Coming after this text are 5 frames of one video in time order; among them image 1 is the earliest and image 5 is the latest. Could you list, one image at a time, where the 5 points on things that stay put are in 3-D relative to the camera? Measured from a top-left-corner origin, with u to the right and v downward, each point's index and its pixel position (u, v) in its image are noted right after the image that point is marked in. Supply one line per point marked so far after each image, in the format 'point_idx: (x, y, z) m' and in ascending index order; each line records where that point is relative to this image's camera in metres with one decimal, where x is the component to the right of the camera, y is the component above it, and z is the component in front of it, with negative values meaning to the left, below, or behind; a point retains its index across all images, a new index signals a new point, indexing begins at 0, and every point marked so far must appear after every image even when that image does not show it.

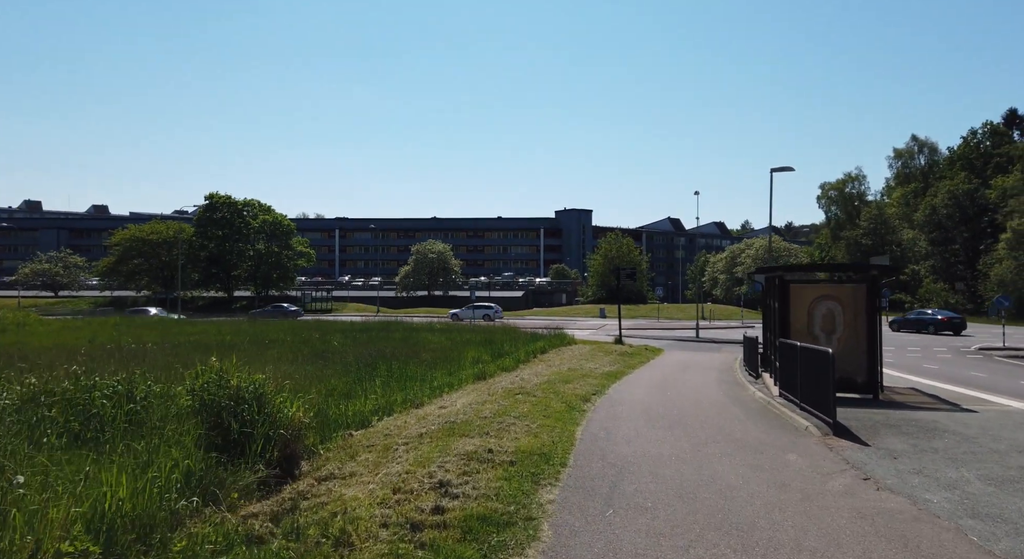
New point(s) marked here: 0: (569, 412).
0: (+0.9, -2.2, +12.8) m
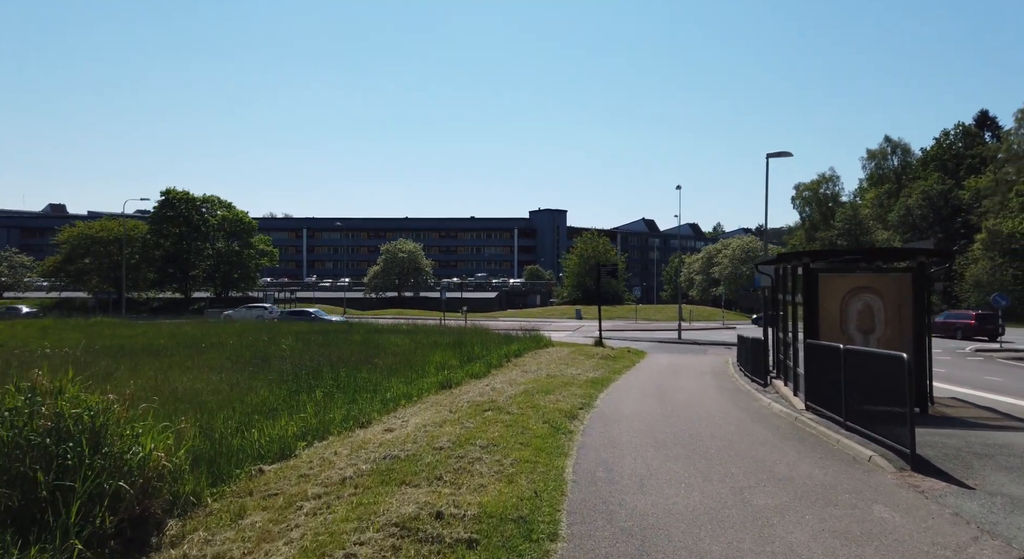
0: (+0.5, -2.0, +9.8) m
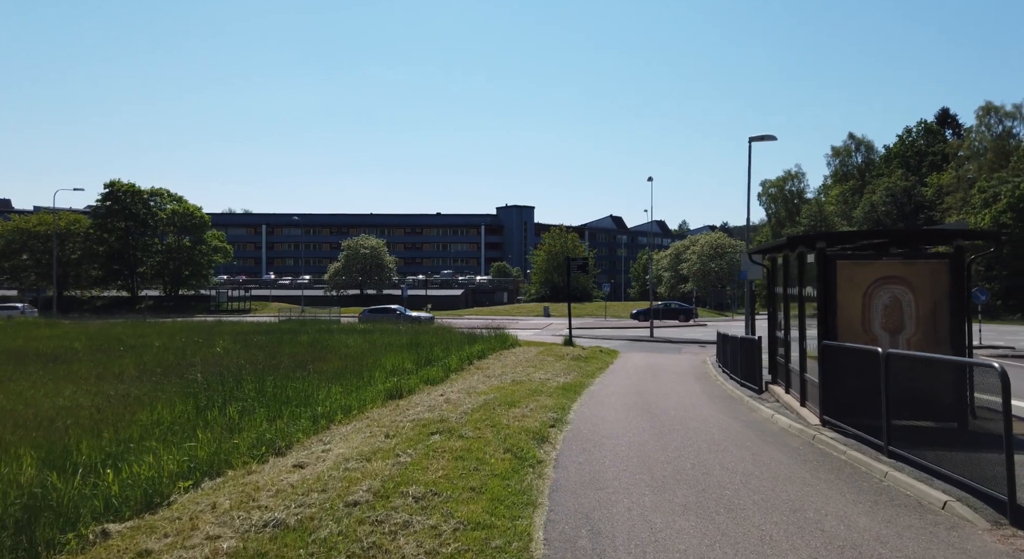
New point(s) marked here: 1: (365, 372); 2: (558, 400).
0: (0.0, -1.8, +7.3) m
1: (-3.7, -2.3, +19.4) m
2: (+0.8, -2.2, +14.2) m
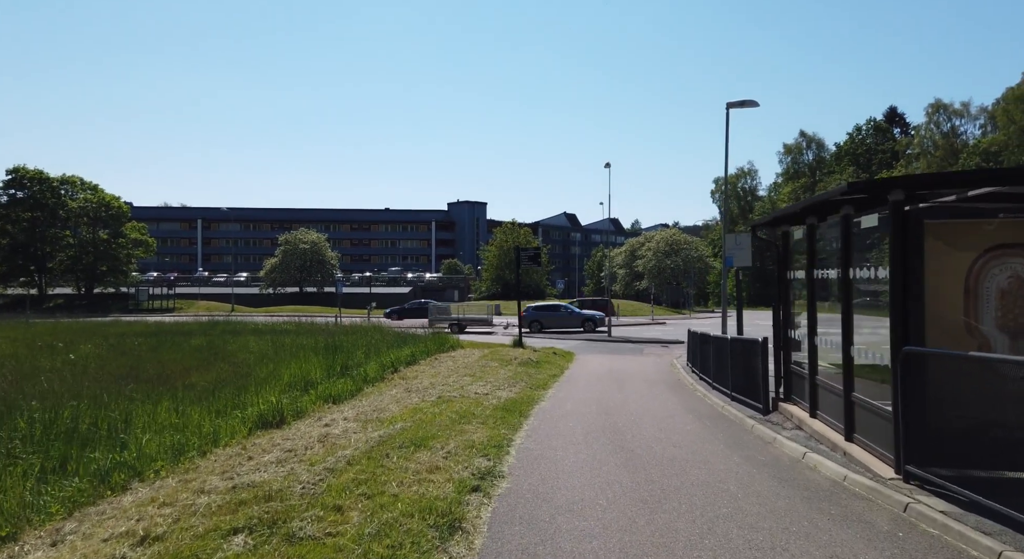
0: (-0.6, -1.6, +3.1) m
1: (-5.0, -2.0, +14.9) m
2: (-0.2, -1.9, +10.0) m
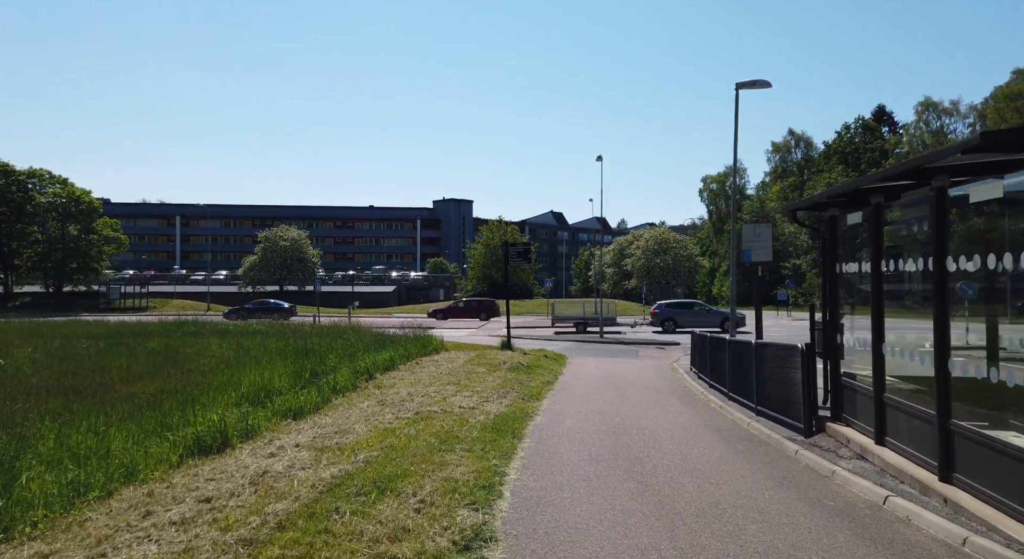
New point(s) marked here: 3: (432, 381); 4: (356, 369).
0: (-0.6, -1.5, +1.0) m
1: (-5.2, -1.9, +12.8) m
2: (-0.3, -1.9, +8.0) m
3: (-1.7, -2.1, +16.2) m
4: (-3.4, -2.0, +17.2) m
